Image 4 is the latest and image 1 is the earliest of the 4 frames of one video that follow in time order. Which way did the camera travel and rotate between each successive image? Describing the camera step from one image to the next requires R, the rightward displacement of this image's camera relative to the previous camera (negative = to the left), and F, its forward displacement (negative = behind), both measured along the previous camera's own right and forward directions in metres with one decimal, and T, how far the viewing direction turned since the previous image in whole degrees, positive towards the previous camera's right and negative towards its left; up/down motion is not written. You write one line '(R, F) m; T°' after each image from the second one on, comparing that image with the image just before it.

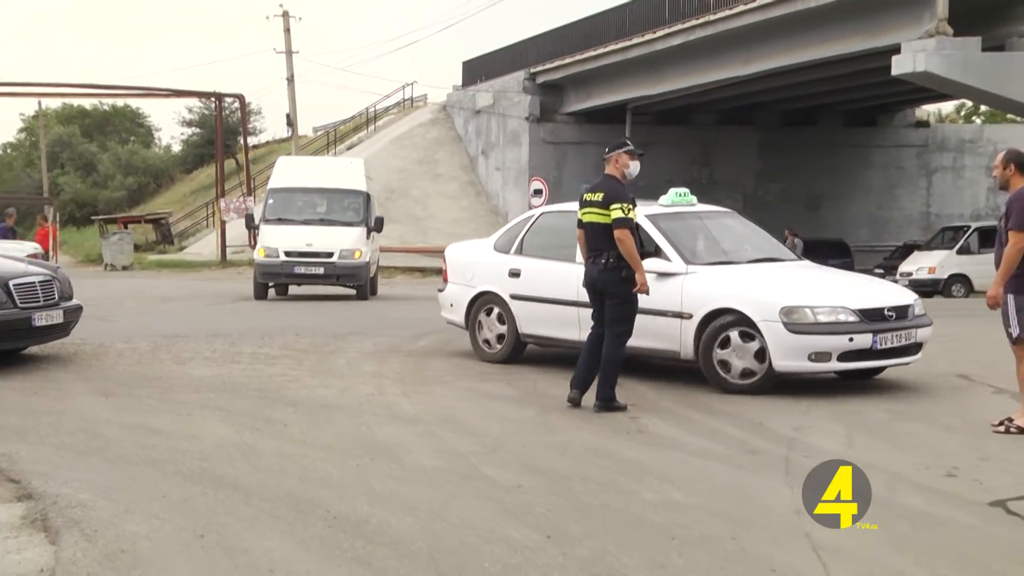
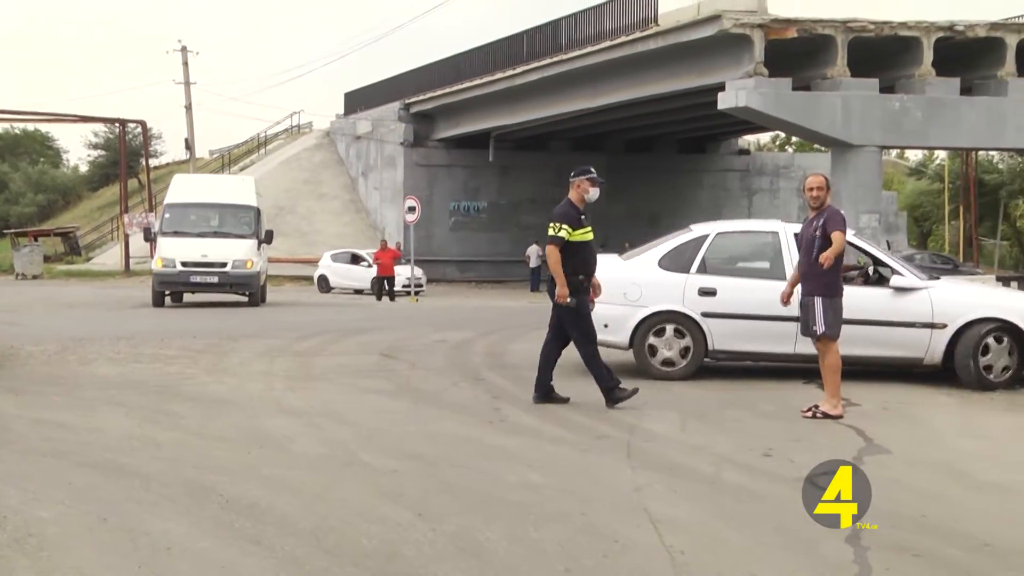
(+0.4, -0.8) m; +4°
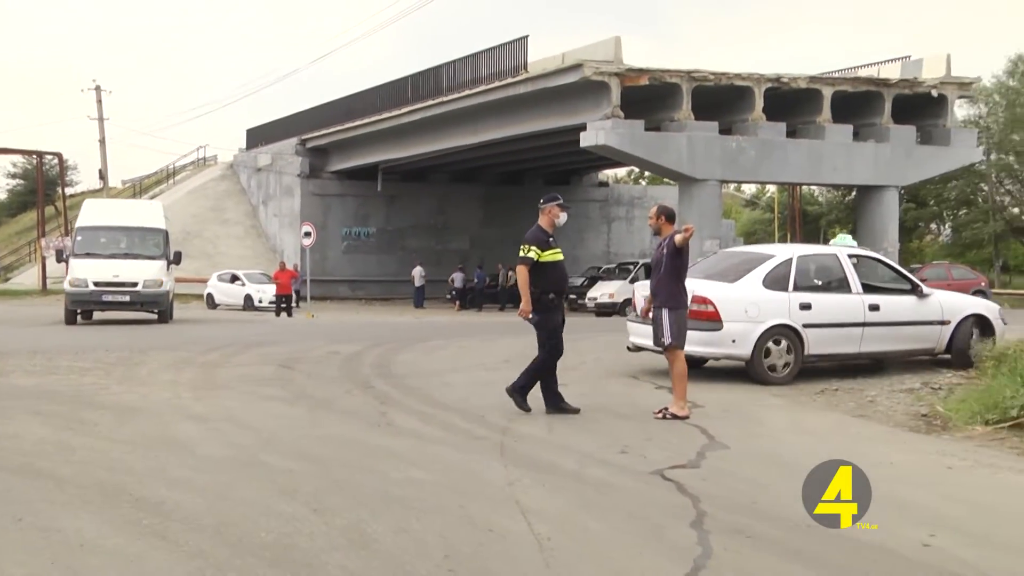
(+0.3, -0.8) m; +4°
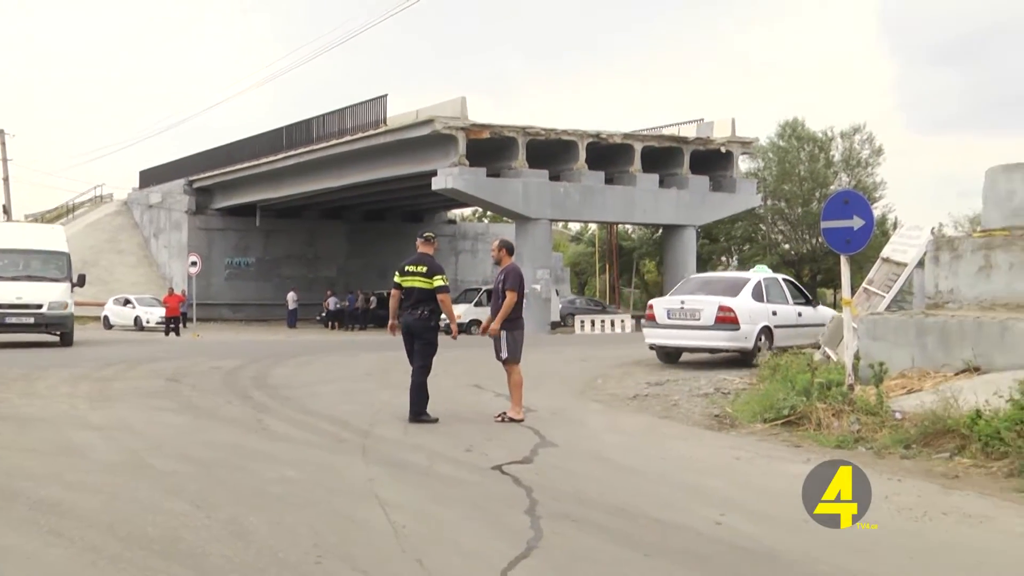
(+0.4, -1.3) m; +5°
